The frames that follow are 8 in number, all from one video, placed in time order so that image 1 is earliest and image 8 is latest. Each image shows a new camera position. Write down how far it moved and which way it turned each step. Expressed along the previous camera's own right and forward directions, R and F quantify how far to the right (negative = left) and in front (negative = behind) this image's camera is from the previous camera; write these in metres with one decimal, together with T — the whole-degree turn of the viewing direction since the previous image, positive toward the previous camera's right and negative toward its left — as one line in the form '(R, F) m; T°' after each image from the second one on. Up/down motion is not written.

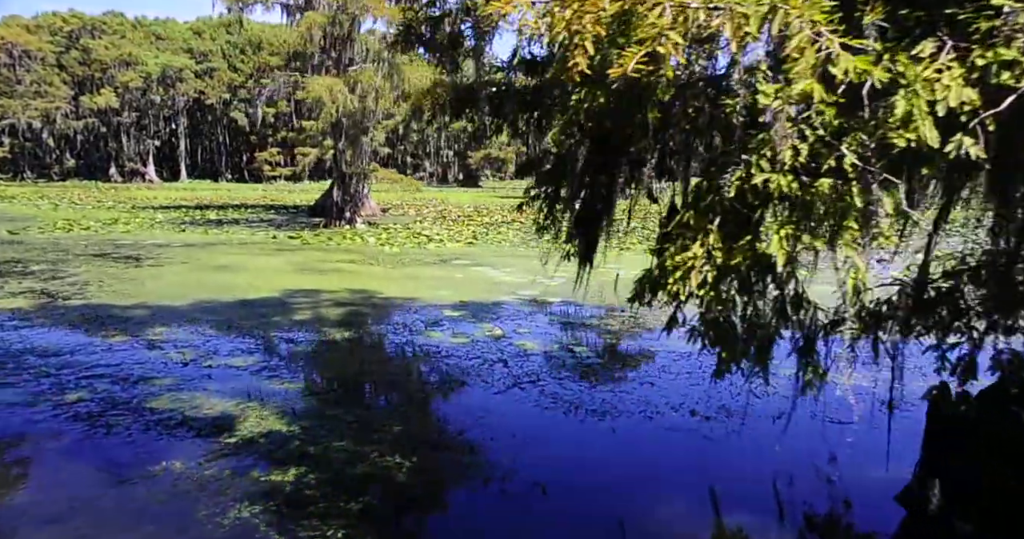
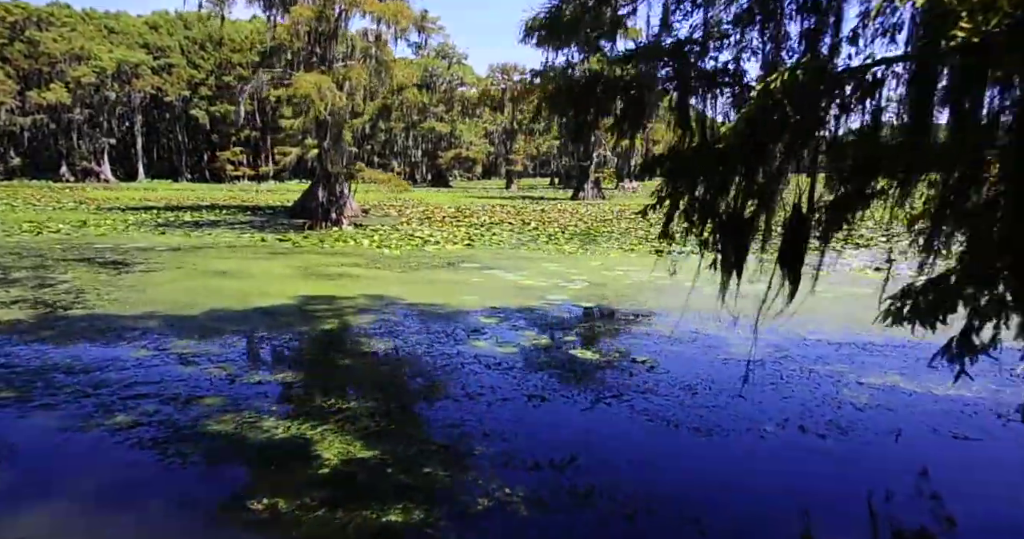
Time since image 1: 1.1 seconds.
(-0.7, +0.3) m; +3°
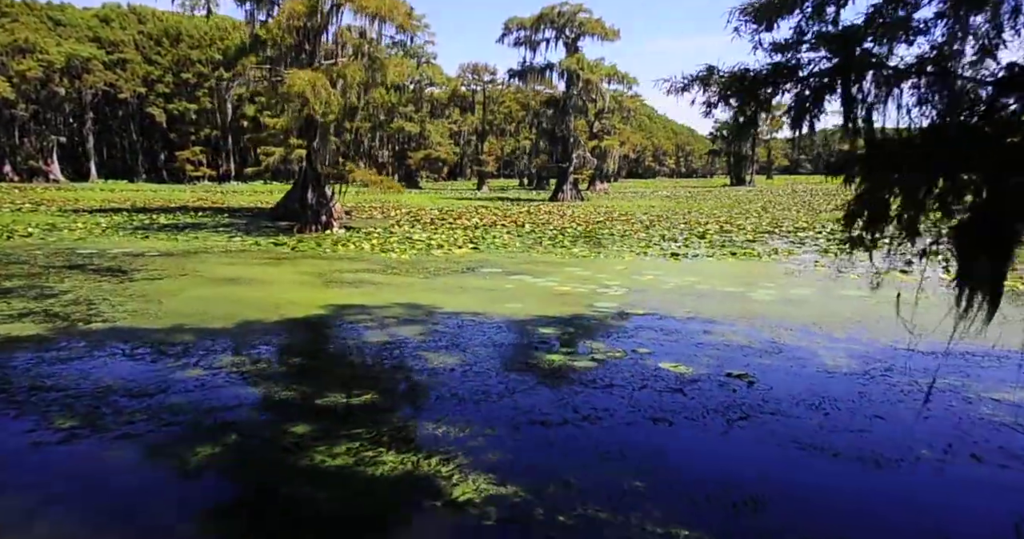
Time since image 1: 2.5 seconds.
(-0.9, +0.4) m; +3°
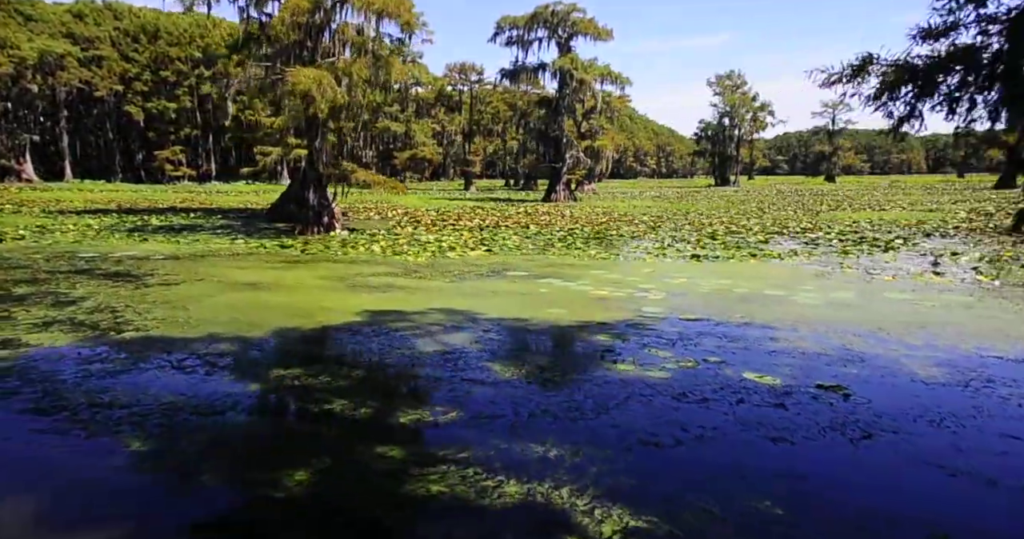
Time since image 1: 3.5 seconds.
(-0.7, +0.3) m; +2°
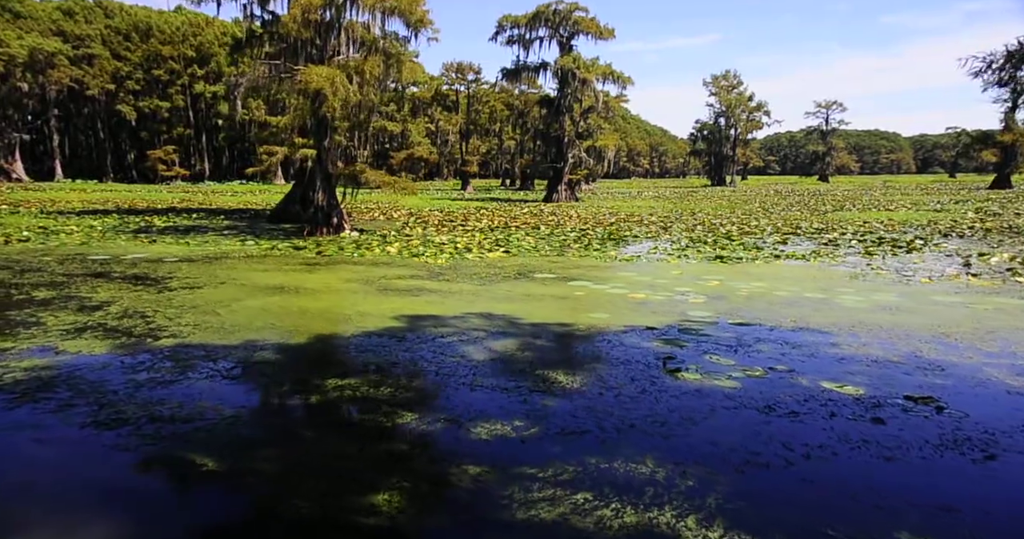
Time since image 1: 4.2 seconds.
(-0.5, +0.2) m; +1°
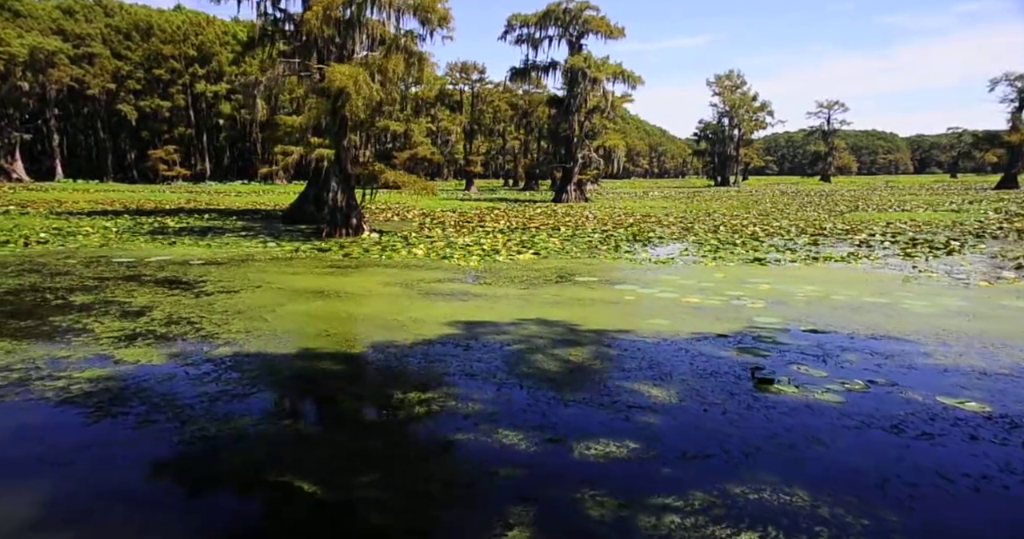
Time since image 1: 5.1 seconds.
(-0.6, +0.3) m; 0°
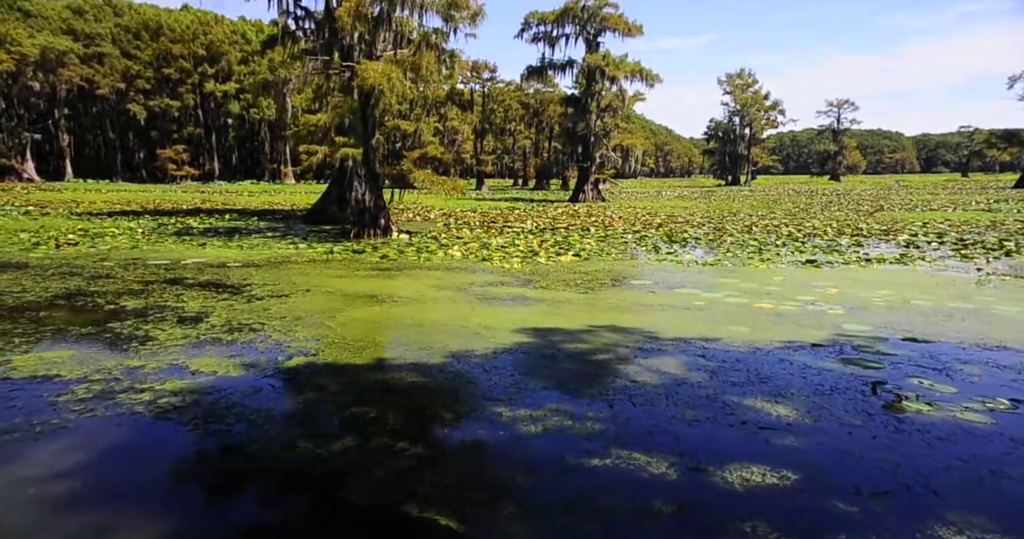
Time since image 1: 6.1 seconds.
(-0.7, +0.3) m; 0°
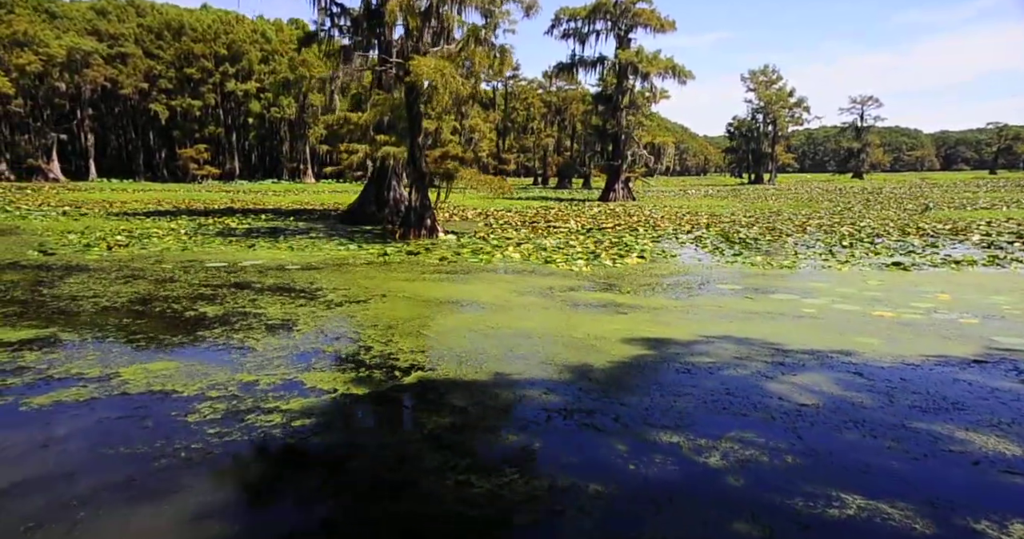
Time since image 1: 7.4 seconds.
(-0.9, +0.5) m; -1°
